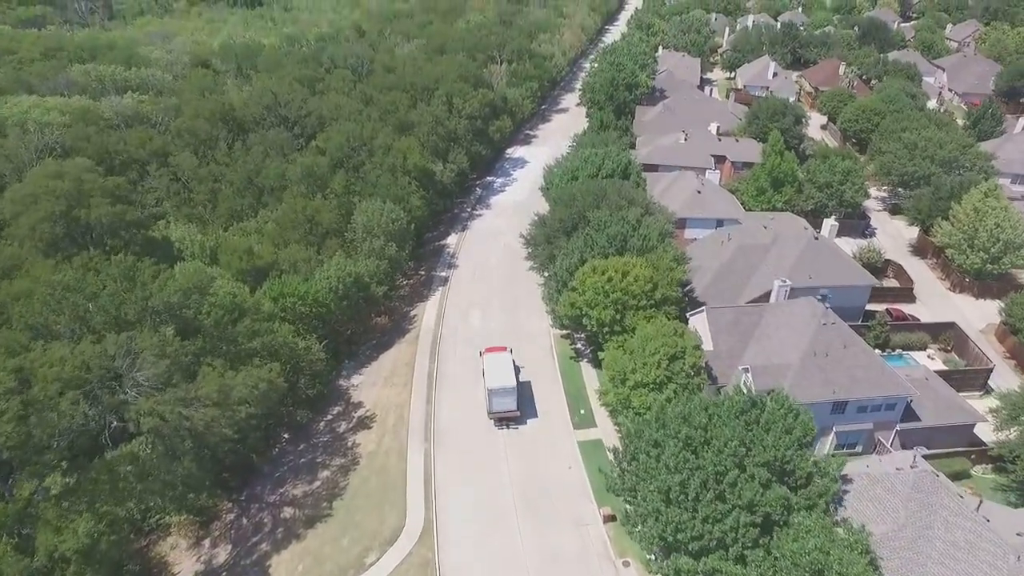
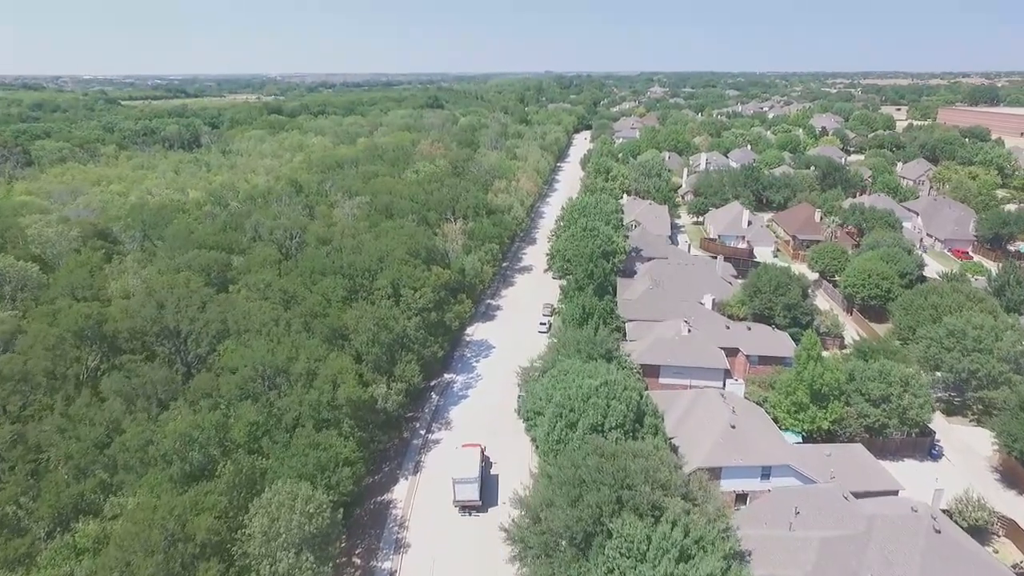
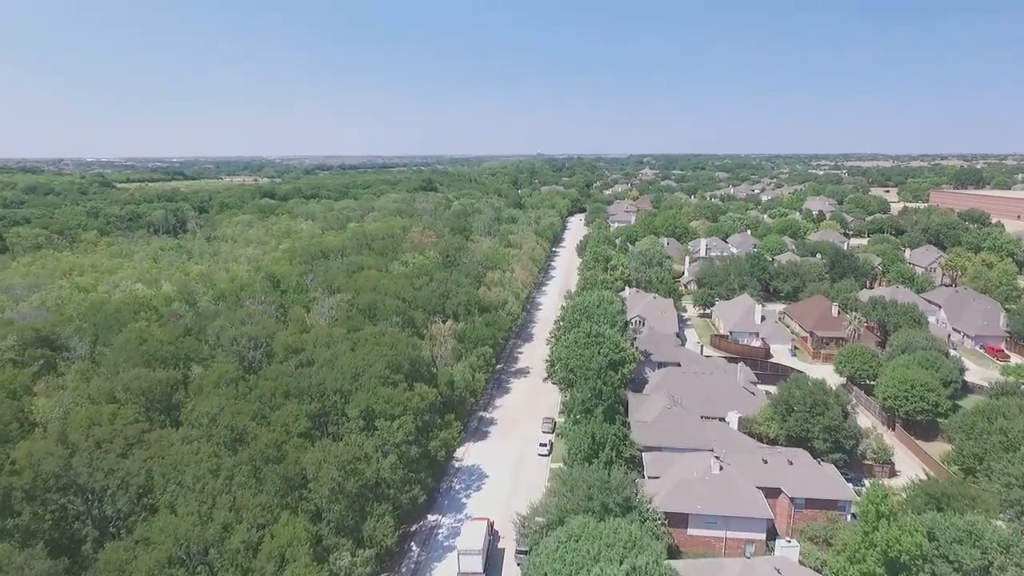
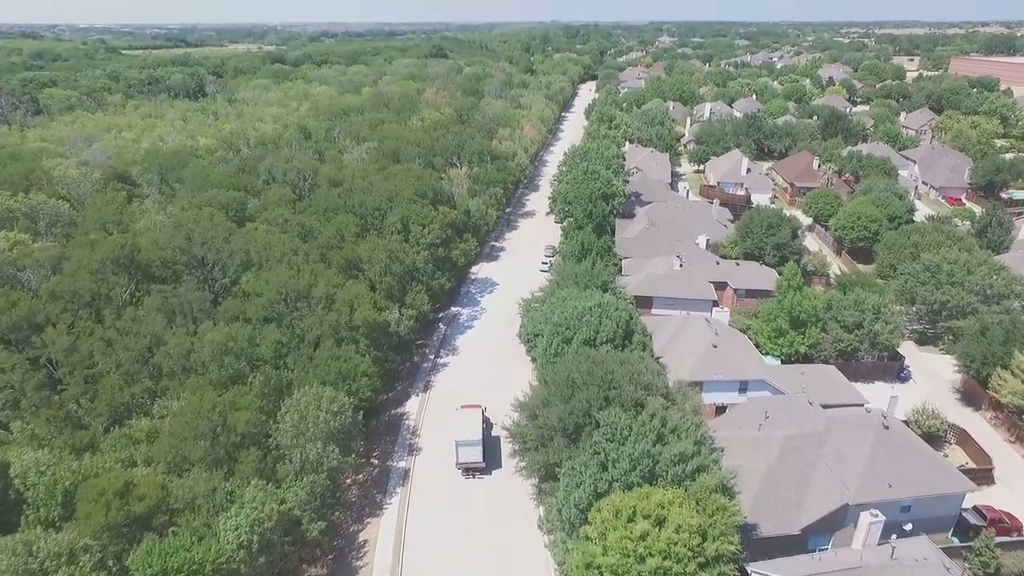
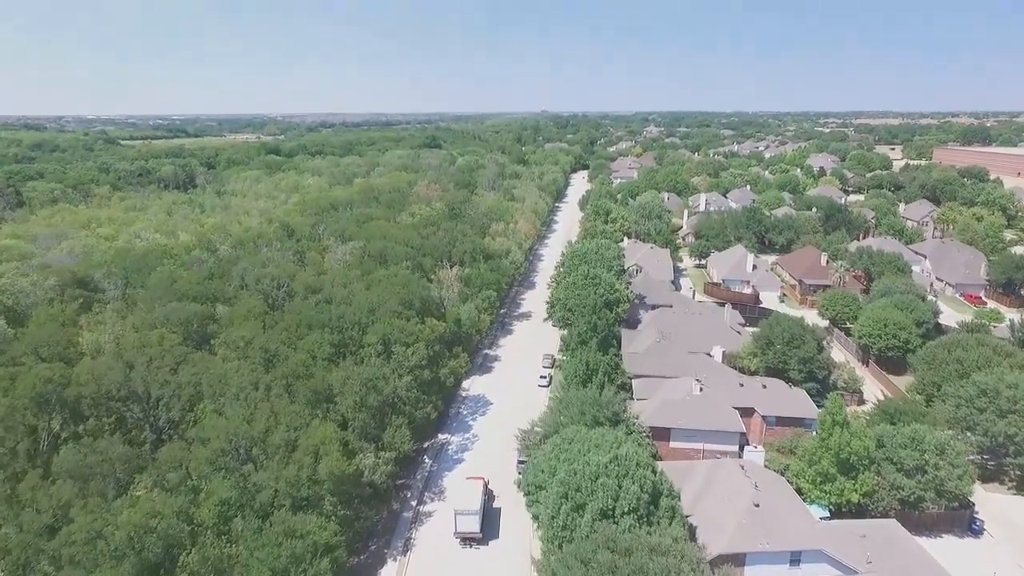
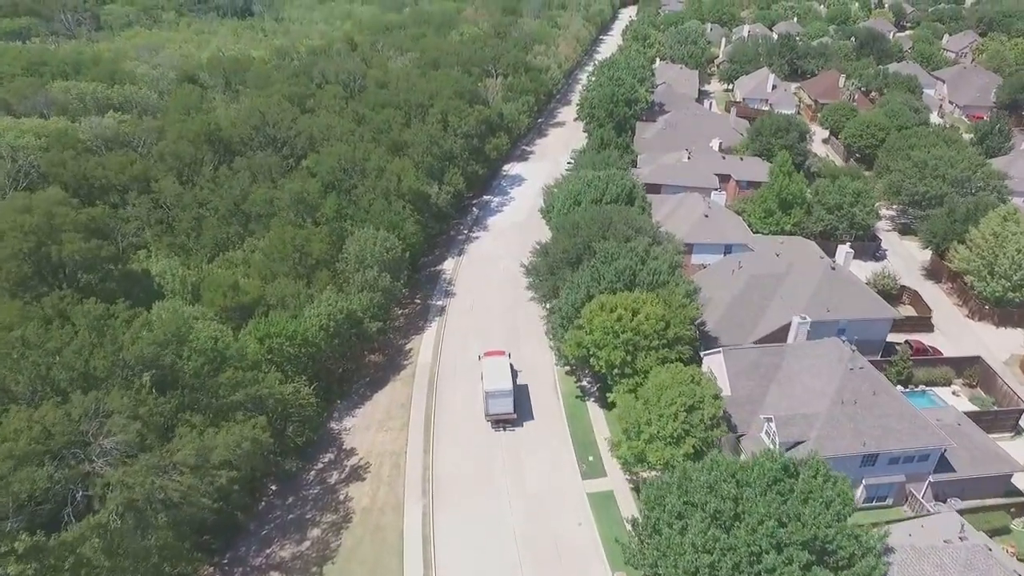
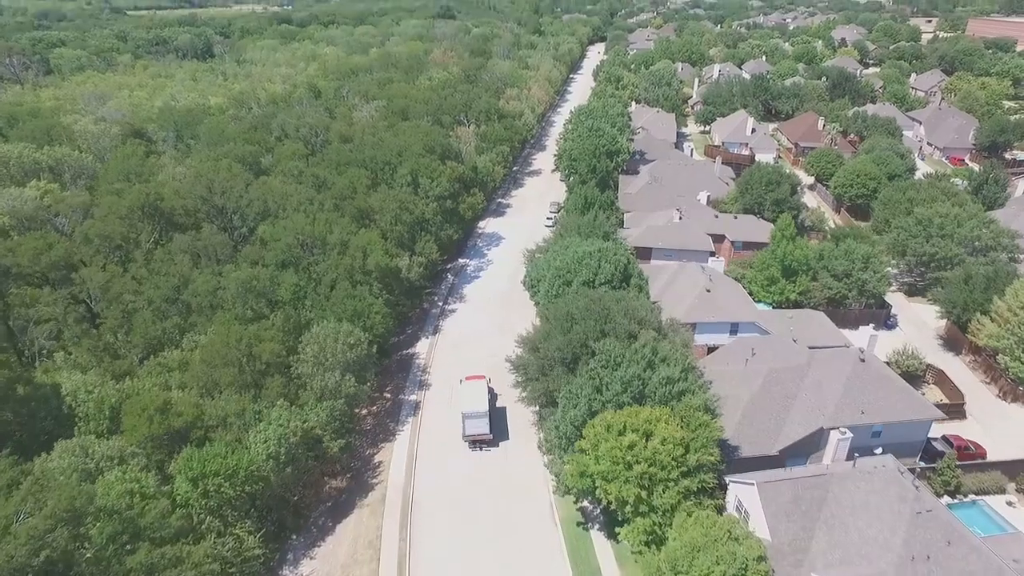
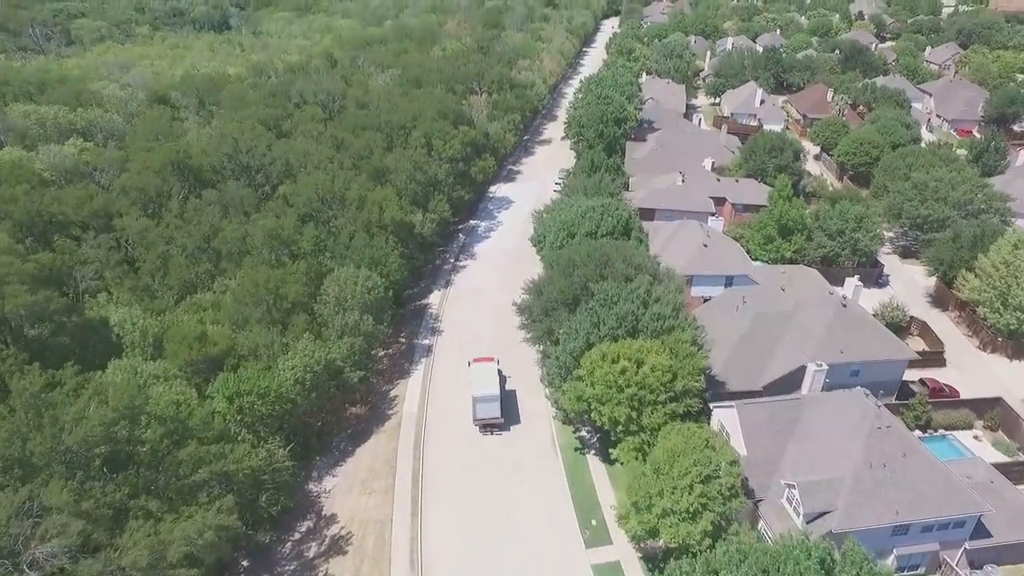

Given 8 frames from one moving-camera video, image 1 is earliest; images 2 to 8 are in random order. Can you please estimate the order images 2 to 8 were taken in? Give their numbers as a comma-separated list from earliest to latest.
6, 8, 7, 4, 2, 5, 3
